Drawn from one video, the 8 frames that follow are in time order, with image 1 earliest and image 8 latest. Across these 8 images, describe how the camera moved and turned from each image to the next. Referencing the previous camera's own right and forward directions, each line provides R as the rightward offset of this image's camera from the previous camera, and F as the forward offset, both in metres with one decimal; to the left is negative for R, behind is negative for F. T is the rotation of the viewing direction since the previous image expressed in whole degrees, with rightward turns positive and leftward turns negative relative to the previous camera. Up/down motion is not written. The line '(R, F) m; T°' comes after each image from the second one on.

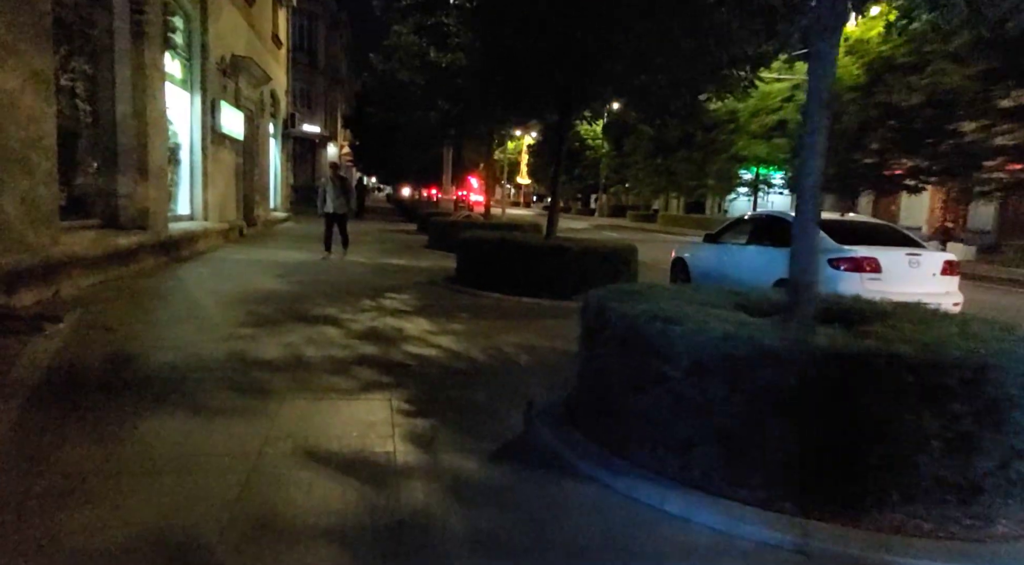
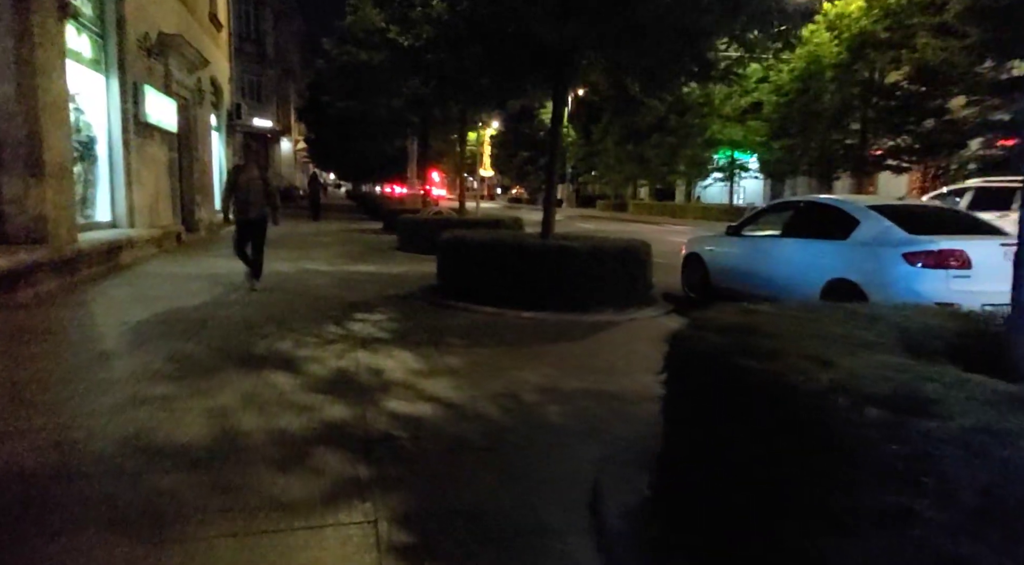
(-0.4, +1.9) m; +3°
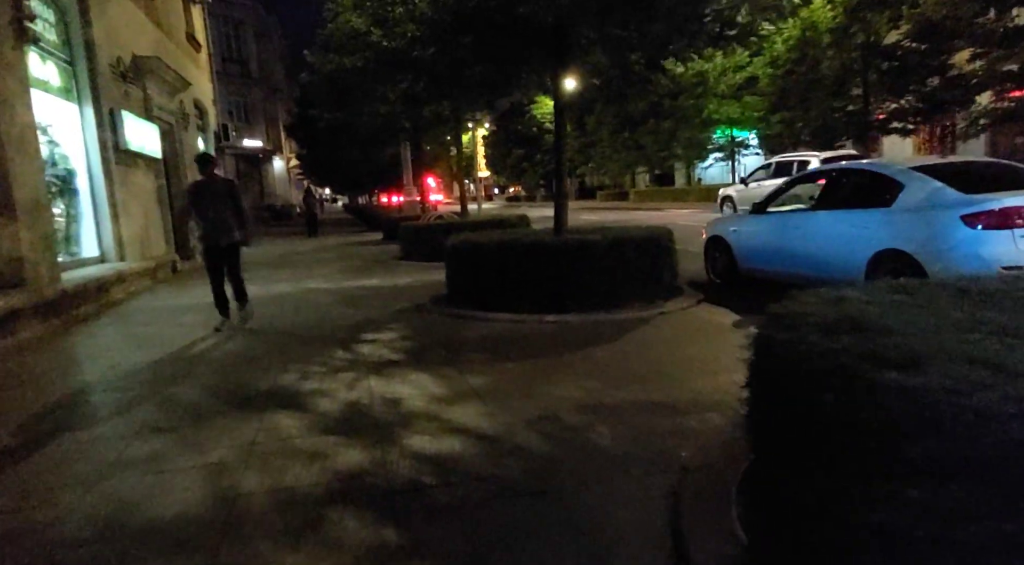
(-0.2, +0.7) m; 0°
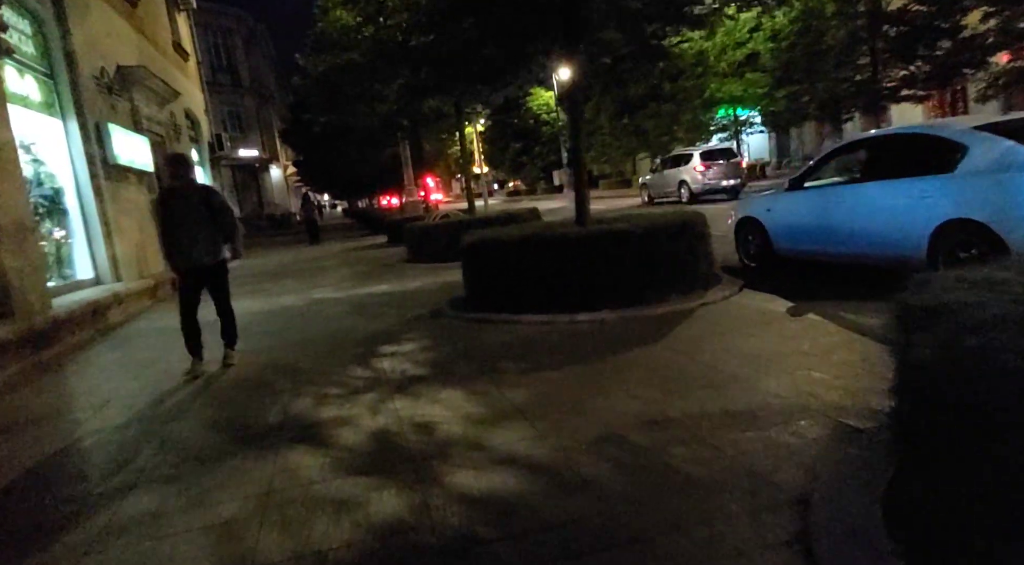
(-0.3, +0.7) m; 0°
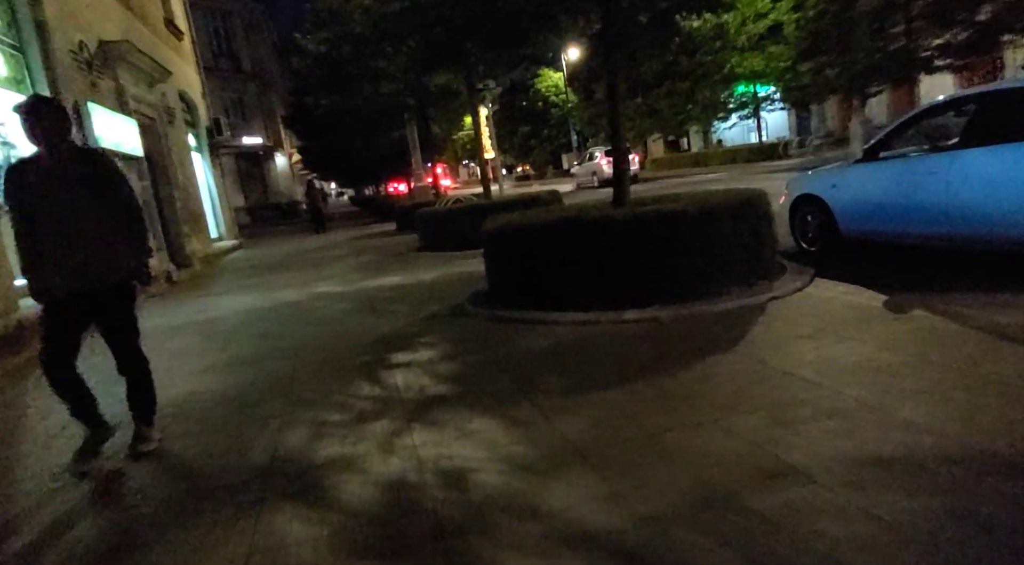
(-0.2, +1.2) m; -1°
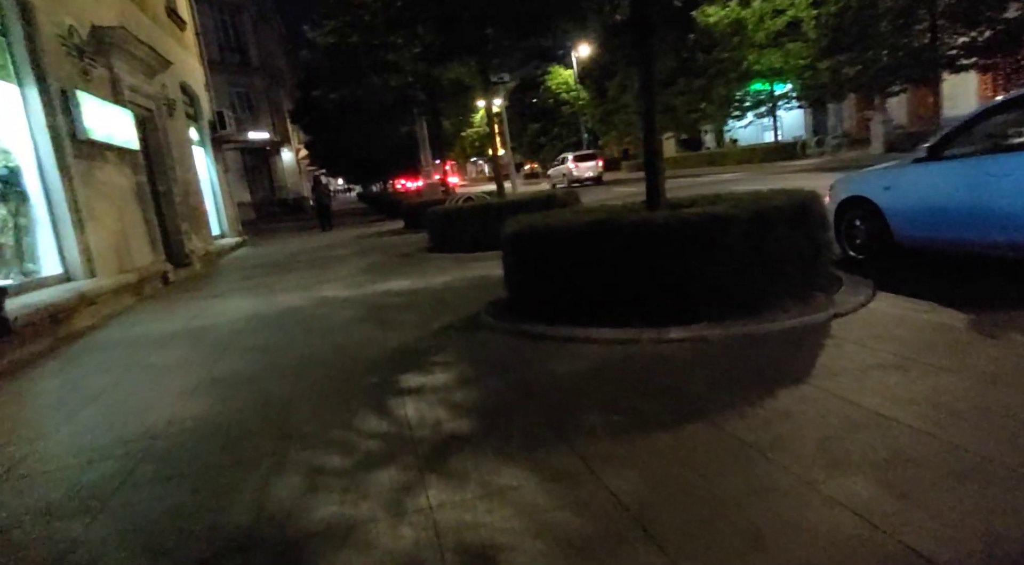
(-0.2, +0.7) m; -1°
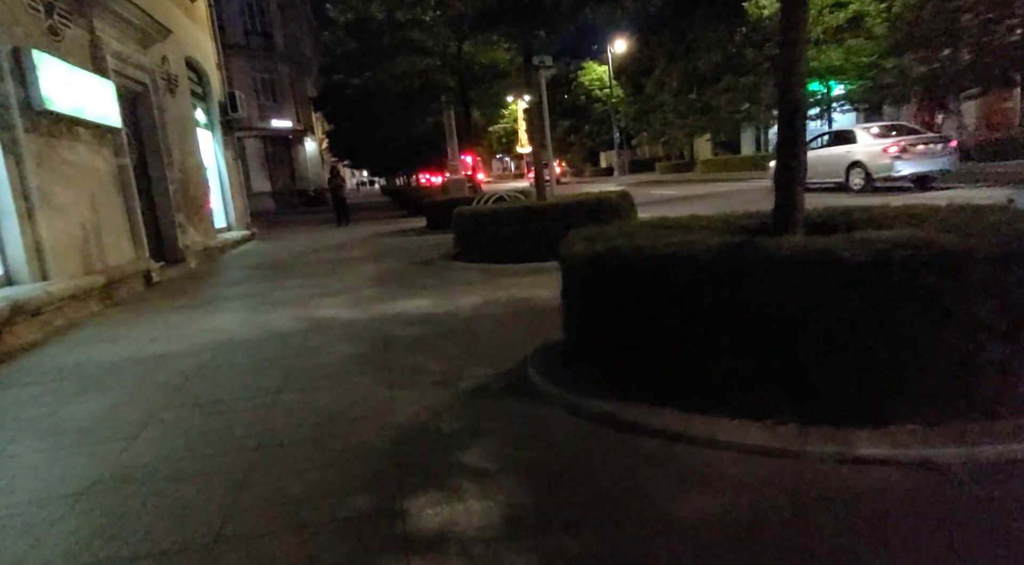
(-0.3, +2.1) m; -2°
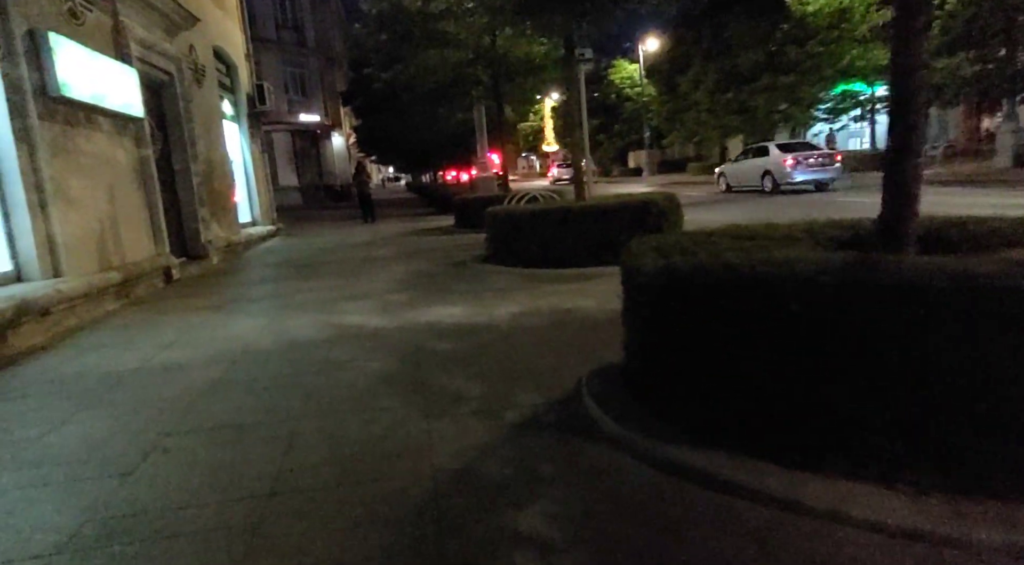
(-0.2, +0.7) m; -2°
